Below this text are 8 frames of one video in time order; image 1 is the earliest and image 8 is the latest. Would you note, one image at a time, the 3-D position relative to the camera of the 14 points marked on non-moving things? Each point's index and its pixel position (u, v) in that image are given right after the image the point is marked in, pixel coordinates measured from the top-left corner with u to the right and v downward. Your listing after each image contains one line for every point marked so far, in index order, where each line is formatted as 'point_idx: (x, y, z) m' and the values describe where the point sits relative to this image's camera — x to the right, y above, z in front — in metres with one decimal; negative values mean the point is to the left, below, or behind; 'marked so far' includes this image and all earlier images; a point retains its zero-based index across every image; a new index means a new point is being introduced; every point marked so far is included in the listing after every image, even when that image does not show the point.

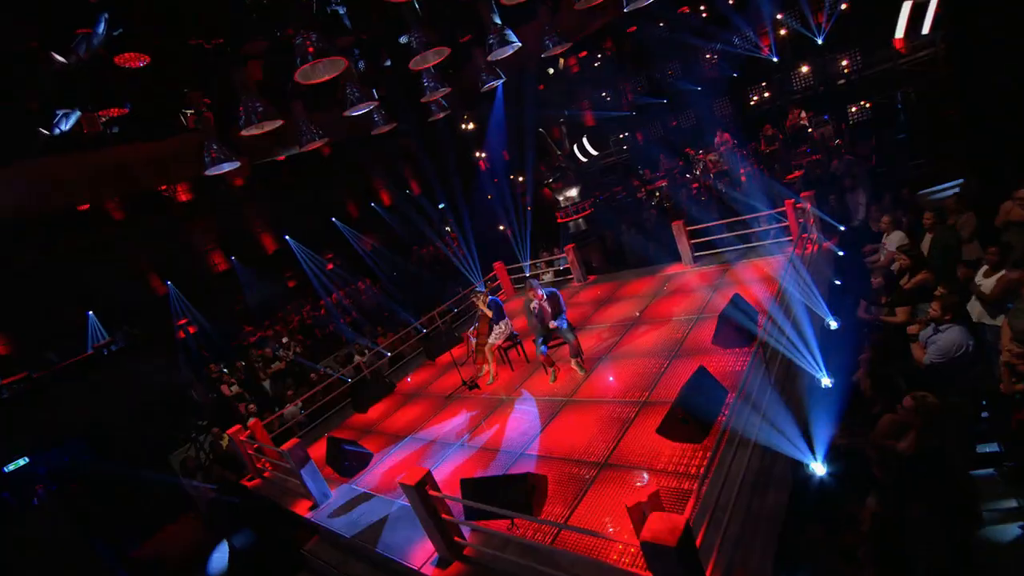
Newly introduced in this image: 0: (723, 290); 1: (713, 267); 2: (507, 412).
0: (+3.0, 0.0, +11.6) m
1: (+3.1, +0.3, +12.8) m
2: (-0.1, -1.7, +11.2) m
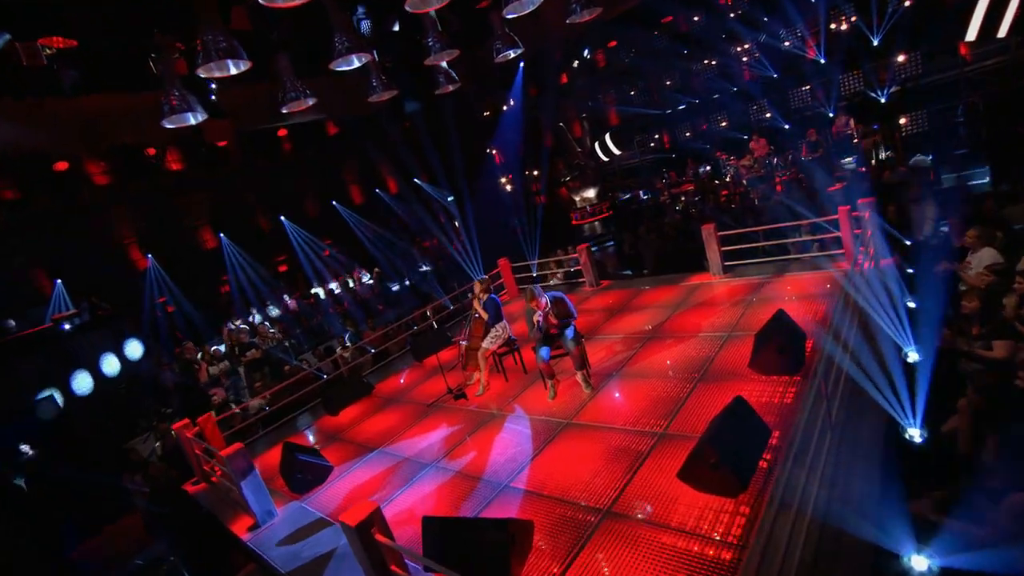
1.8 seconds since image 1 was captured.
0: (+3.0, -0.2, +10.0) m
1: (+3.1, +0.1, +11.1) m
2: (-0.2, -1.6, +9.5) m
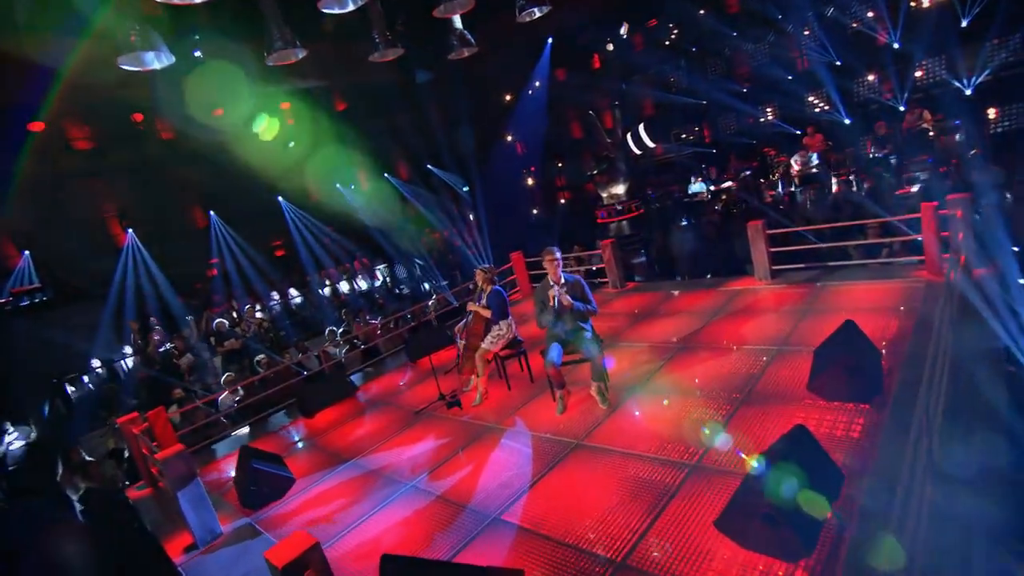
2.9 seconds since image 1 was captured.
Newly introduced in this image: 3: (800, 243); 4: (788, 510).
0: (+3.0, -0.3, +8.3) m
1: (+3.2, 0.0, +9.5) m
2: (-0.2, -1.5, +8.0) m
3: (+3.3, +0.5, +9.5) m
4: (+1.4, -1.2, +4.3) m
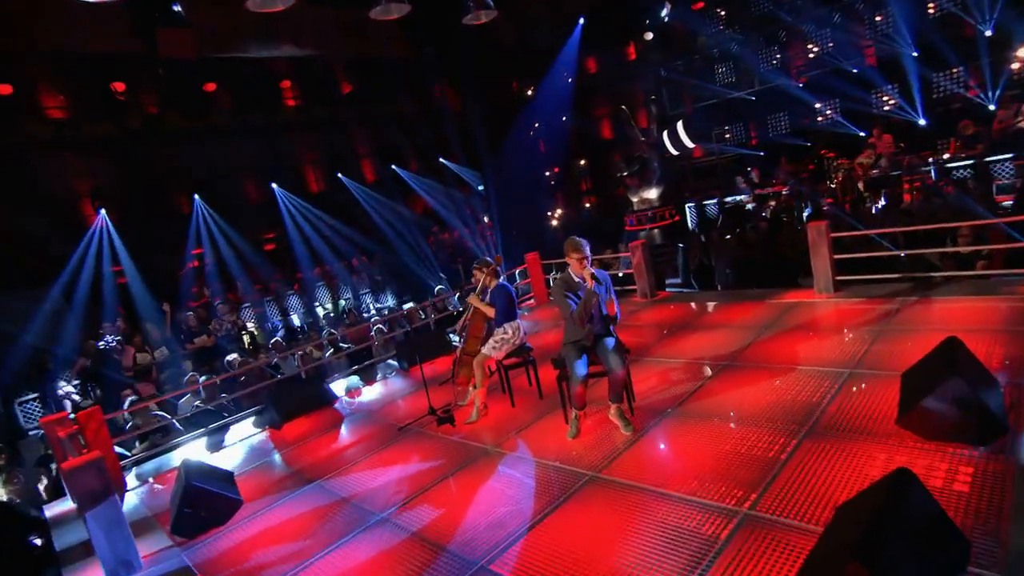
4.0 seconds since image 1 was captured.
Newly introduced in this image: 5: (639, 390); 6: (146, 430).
0: (+3.1, -0.4, +6.8) m
1: (+3.3, -0.1, +7.9) m
2: (-0.2, -1.4, +6.4) m
3: (+3.4, +0.3, +8.0) m
4: (+1.4, -1.0, +2.8) m
5: (+1.2, -0.9, +7.6) m
6: (-3.6, -1.4, +8.1) m
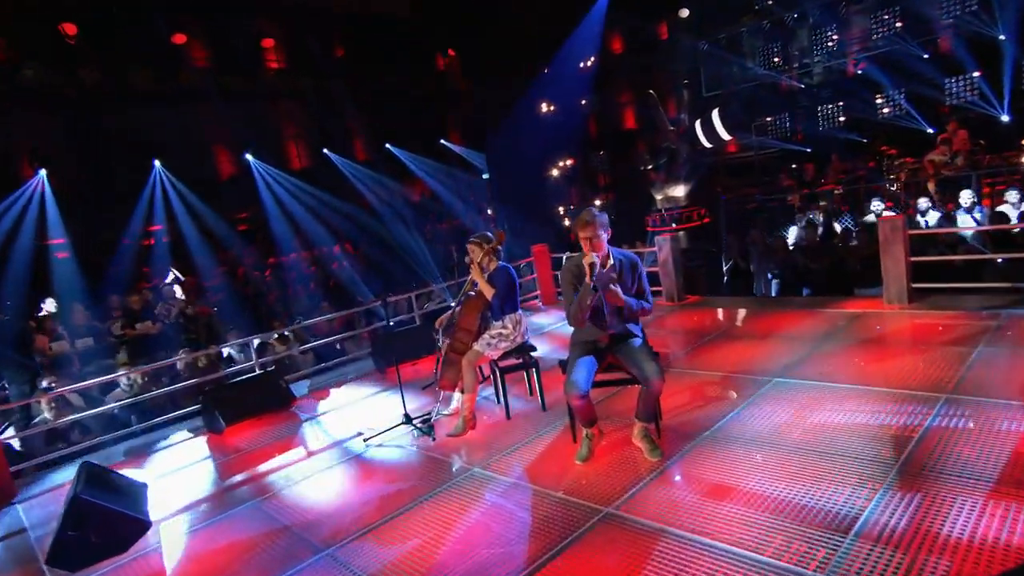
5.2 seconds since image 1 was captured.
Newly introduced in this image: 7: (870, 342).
0: (+3.1, -0.4, +5.3) m
1: (+3.3, -0.2, +6.4) m
2: (-0.3, -1.3, +4.9) m
3: (+3.5, +0.3, +6.5) m
4: (+1.3, -0.8, +1.2) m
5: (+1.1, -0.9, +6.1) m
6: (-3.6, -1.1, +6.6) m
7: (+2.8, -0.4, +6.4) m
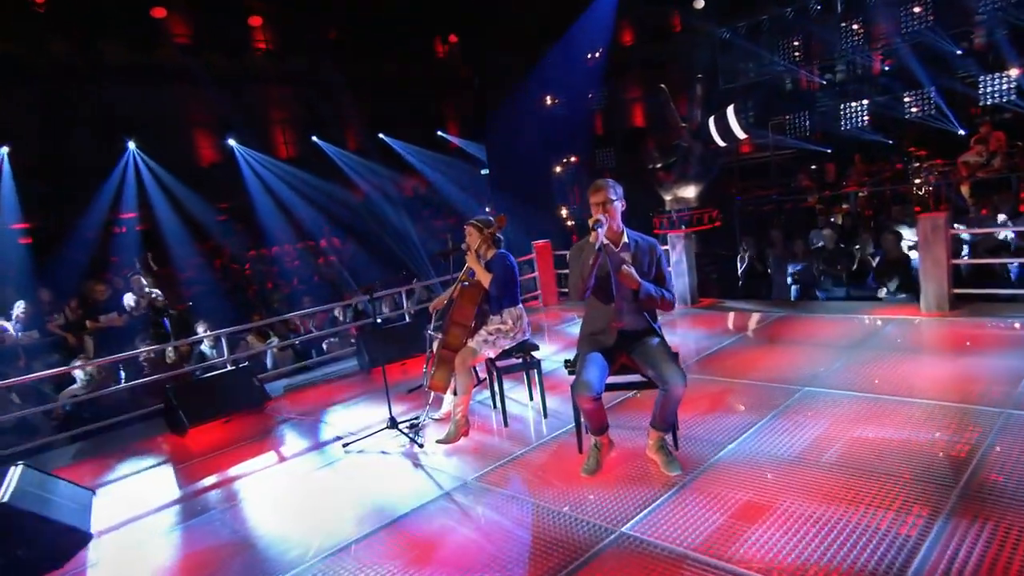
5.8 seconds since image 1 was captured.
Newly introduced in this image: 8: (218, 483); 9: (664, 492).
0: (+3.1, -0.4, +4.6) m
1: (+3.3, -0.2, +5.8) m
2: (-0.3, -1.2, +4.2) m
3: (+3.5, +0.2, +5.9) m
4: (+1.4, -0.7, +0.6) m
5: (+1.1, -0.8, +5.4) m
6: (-3.6, -0.9, +5.9) m
7: (+2.8, -0.4, +5.8) m
8: (-1.8, -1.2, +5.3) m
9: (+0.8, -1.1, +4.4) m
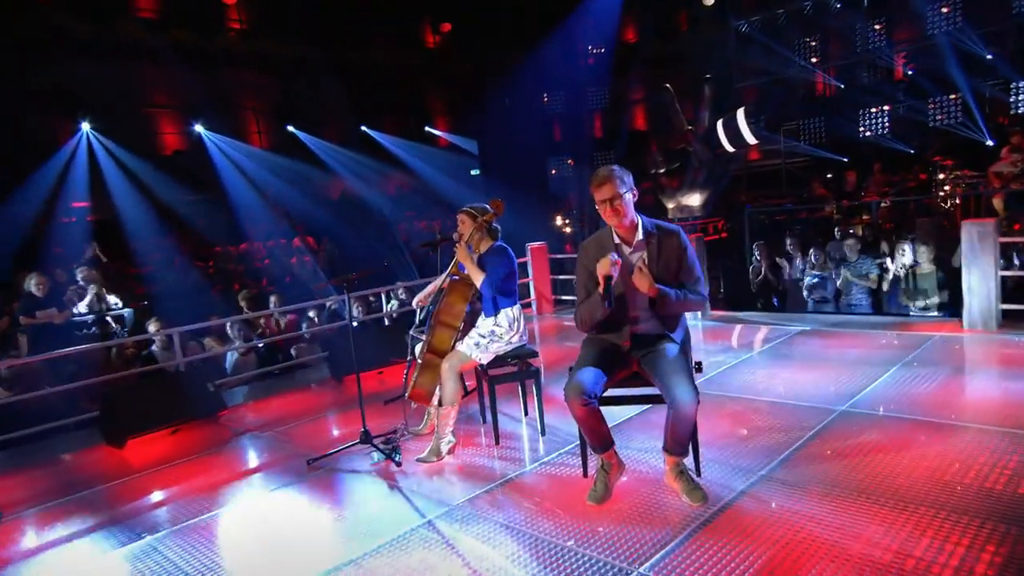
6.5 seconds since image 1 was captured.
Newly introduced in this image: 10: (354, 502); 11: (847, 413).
0: (+3.1, -0.5, +4.0) m
1: (+3.3, -0.3, +5.2) m
2: (-0.3, -1.1, +3.5) m
3: (+3.5, +0.1, +5.3) m
4: (+1.5, -0.6, -0.1) m
5: (+1.1, -0.8, +4.7) m
6: (-3.7, -0.8, +5.0) m
7: (+2.7, -0.5, +5.1) m
8: (-1.9, -1.1, +4.5) m
9: (+0.8, -1.0, +3.7) m
10: (-0.8, -1.1, +4.2) m
11: (+1.9, -0.7, +4.8) m
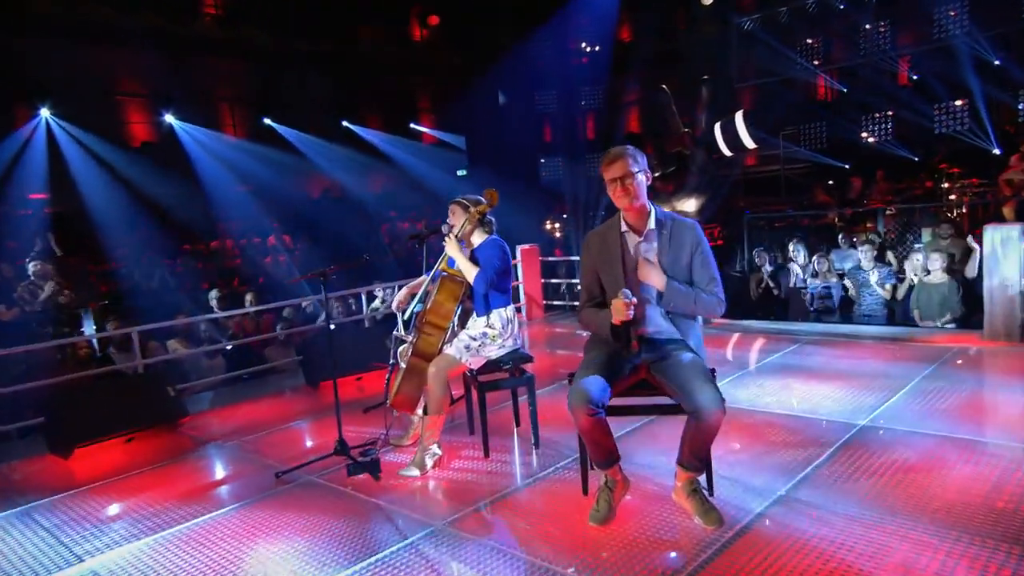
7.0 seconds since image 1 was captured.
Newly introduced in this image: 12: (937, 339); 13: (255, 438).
0: (+3.1, -0.5, +3.6) m
1: (+3.3, -0.4, +4.8) m
2: (-0.3, -1.1, +3.0) m
3: (+3.4, +0.1, +5.0) m
4: (+1.6, -0.5, -0.5) m
5: (+1.0, -0.8, +4.3) m
6: (-3.7, -0.7, +4.5) m
7: (+2.7, -0.5, +4.8) m
8: (-1.9, -1.1, +4.0) m
9: (+0.7, -1.0, +3.2) m
10: (-0.9, -1.0, +3.8) m
11: (+1.9, -0.7, +4.5) m
12: (+2.8, -0.4, +5.8) m
13: (-1.6, -0.9, +5.2) m
